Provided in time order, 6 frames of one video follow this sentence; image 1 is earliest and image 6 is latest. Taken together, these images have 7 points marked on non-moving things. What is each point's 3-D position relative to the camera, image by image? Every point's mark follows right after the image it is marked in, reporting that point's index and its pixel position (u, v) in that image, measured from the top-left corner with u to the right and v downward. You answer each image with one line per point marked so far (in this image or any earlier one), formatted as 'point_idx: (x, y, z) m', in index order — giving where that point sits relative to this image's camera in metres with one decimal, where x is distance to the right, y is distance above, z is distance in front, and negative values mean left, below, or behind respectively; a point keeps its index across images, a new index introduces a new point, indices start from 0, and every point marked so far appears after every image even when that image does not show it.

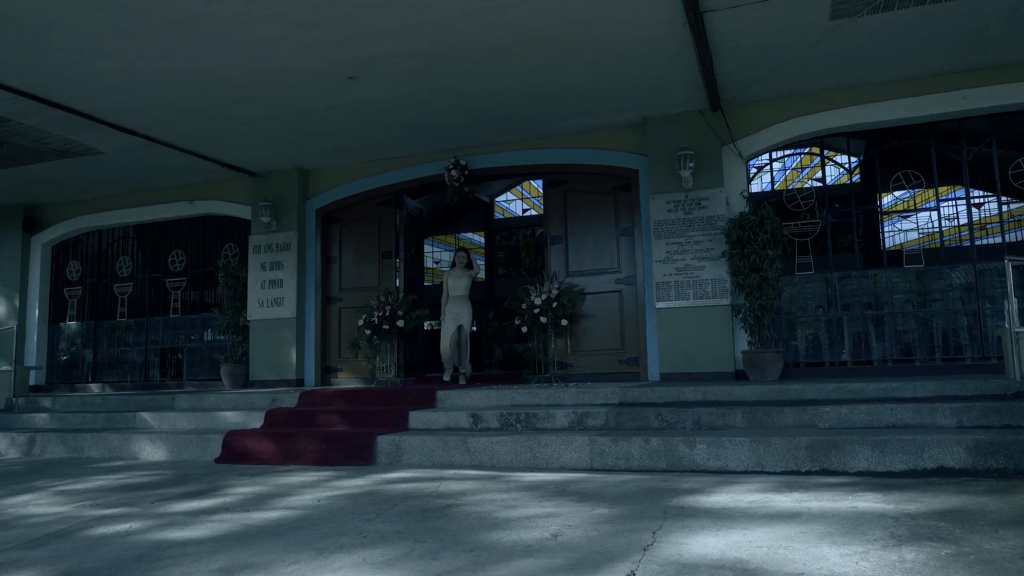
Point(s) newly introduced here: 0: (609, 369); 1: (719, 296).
0: (+0.9, -0.7, +8.3) m
1: (+1.7, -0.1, +7.7) m
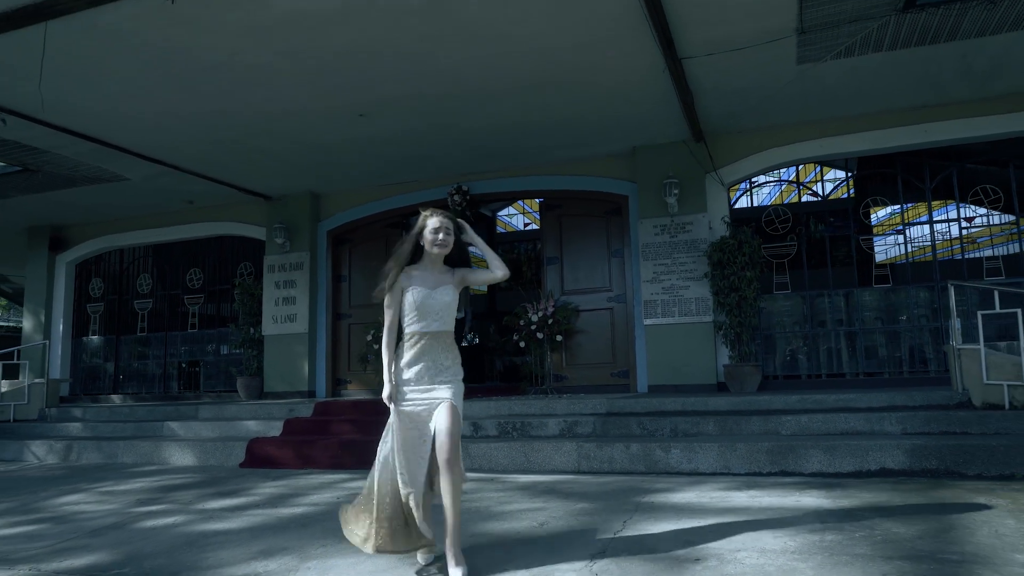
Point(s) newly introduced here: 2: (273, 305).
0: (+0.9, -0.9, +8.9) m
1: (+1.7, -0.2, +8.3) m
2: (-2.7, -0.2, +10.6) m
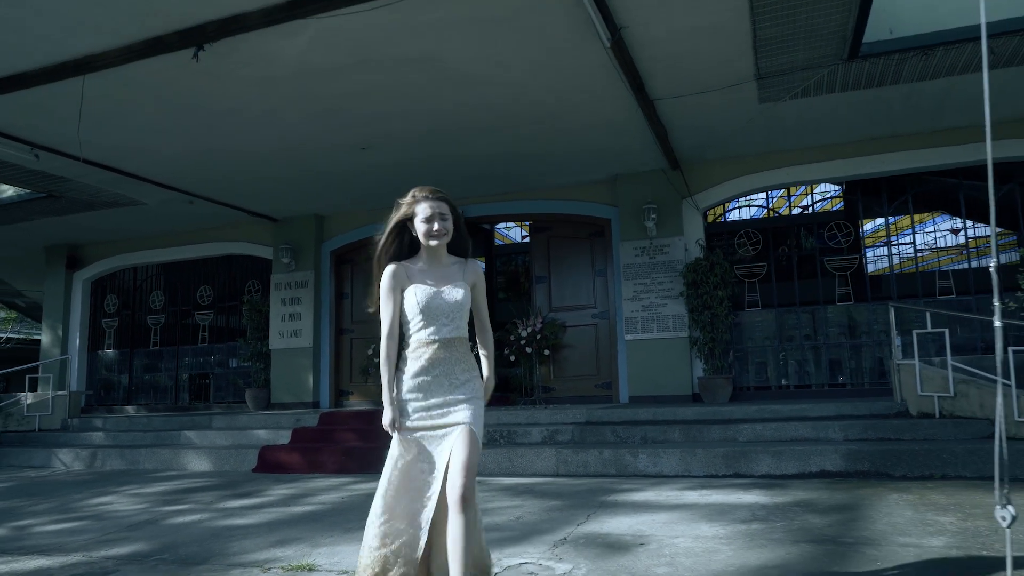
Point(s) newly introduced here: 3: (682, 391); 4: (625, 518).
0: (+0.8, -1.1, +9.5) m
1: (+1.6, -0.4, +9.0) m
2: (-2.8, -0.4, +11.2) m
3: (+1.6, -1.0, +9.0) m
4: (+0.5, -1.1, +4.4) m
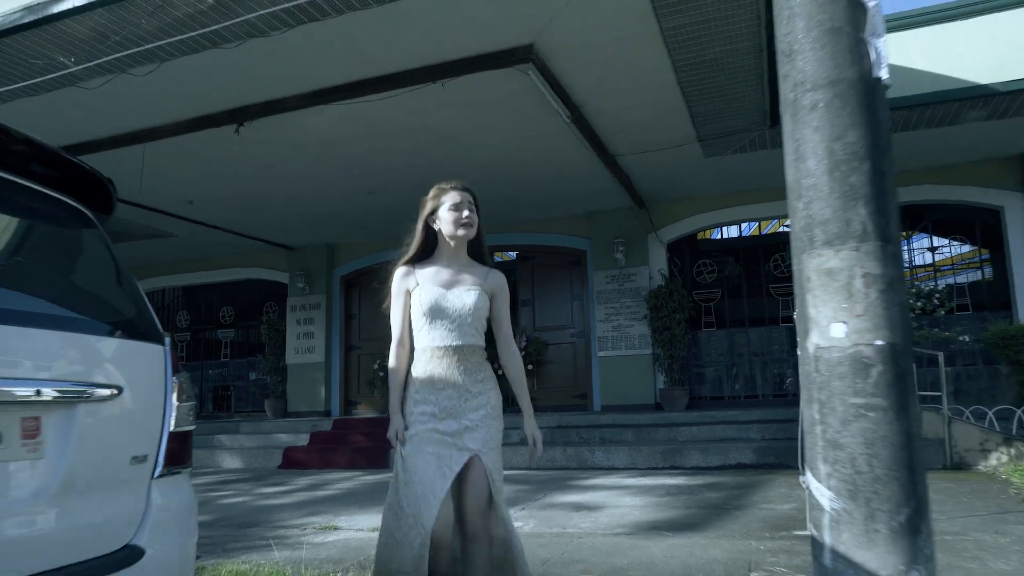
0: (+0.6, -1.4, +10.9) m
1: (+1.5, -0.7, +10.4) m
2: (-3.0, -0.7, +12.6) m
3: (+1.5, -1.3, +10.3) m
4: (+0.4, -1.3, +5.7) m
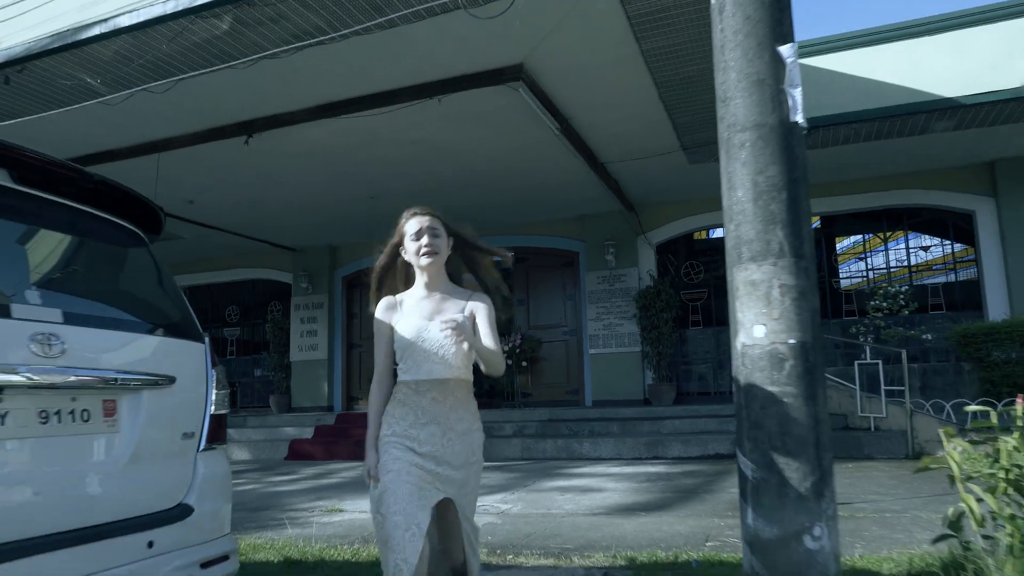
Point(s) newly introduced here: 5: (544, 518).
0: (+0.6, -1.4, +11.4) m
1: (+1.4, -0.7, +10.8) m
2: (-3.0, -0.7, +13.1) m
3: (+1.4, -1.3, +10.8) m
4: (+0.3, -1.3, +6.2) m
5: (+0.2, -1.2, +4.8) m
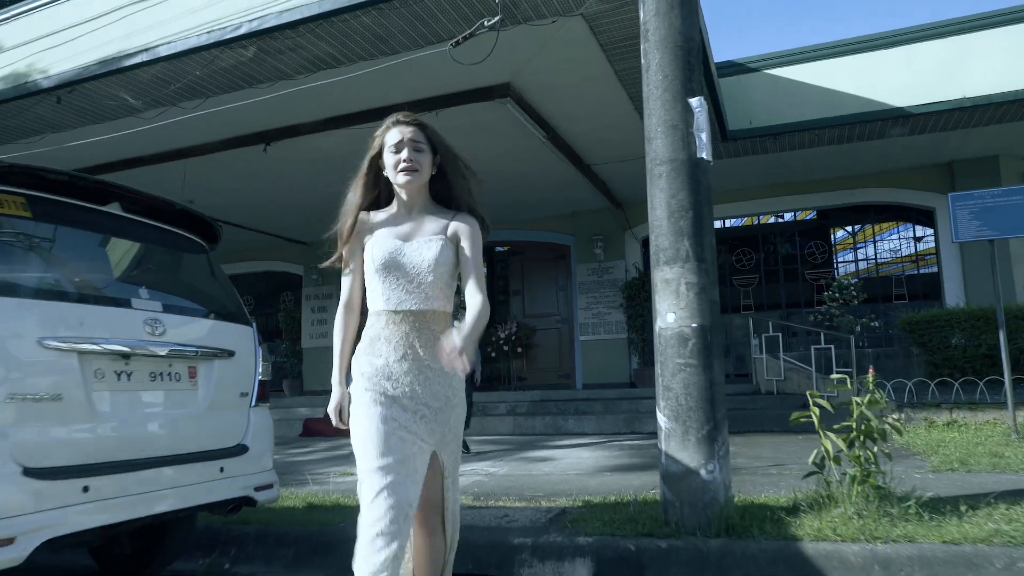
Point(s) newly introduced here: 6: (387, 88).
0: (+0.5, -1.2, +12.2) m
1: (+1.4, -0.6, +11.7) m
2: (-3.1, -0.6, +14.0) m
3: (+1.4, -1.1, +11.6) m
4: (+0.2, -1.3, +7.1) m
5: (+0.1, -1.2, +5.6) m
6: (-1.0, +1.6, +7.3) m
